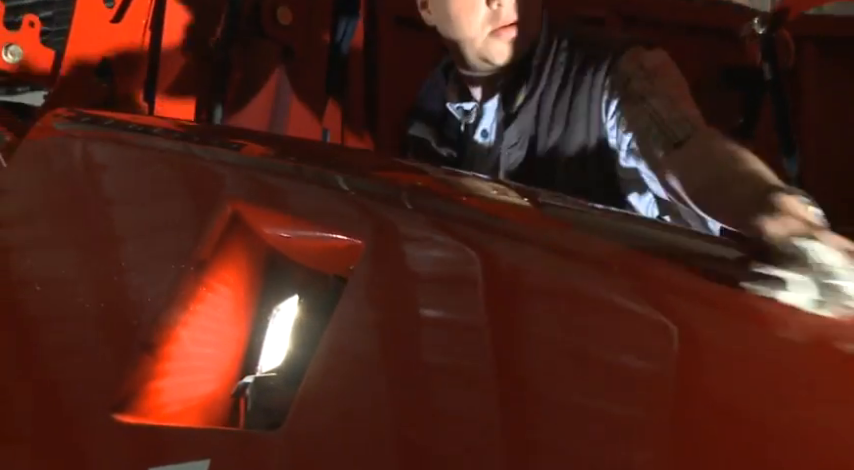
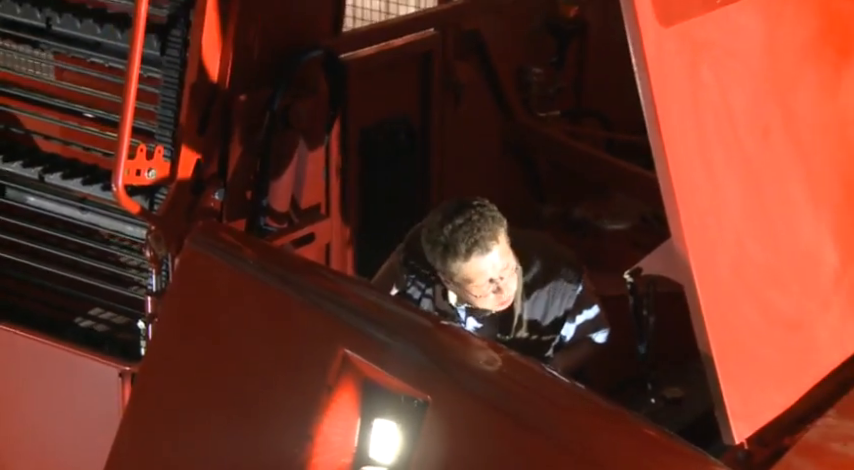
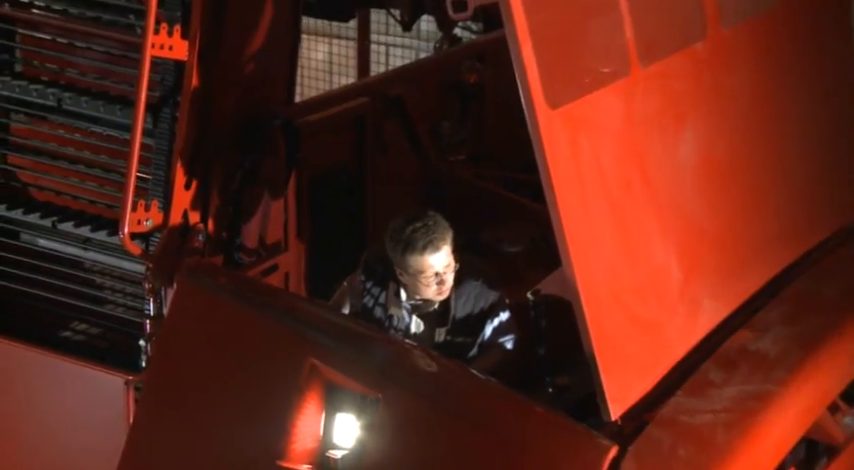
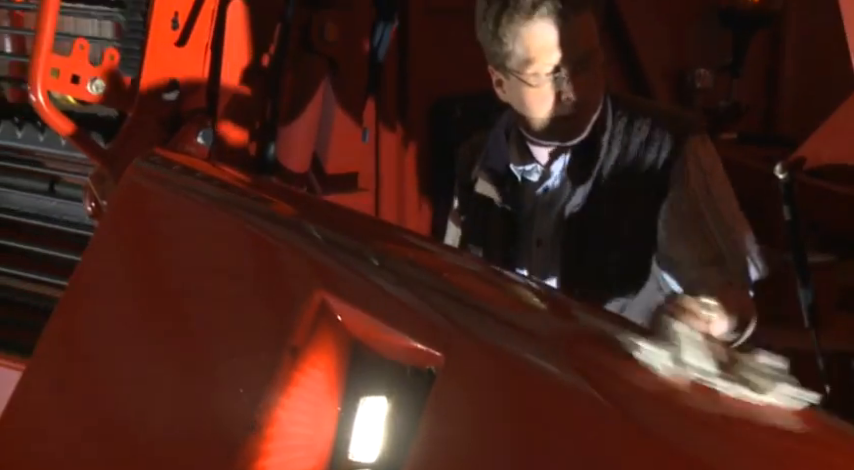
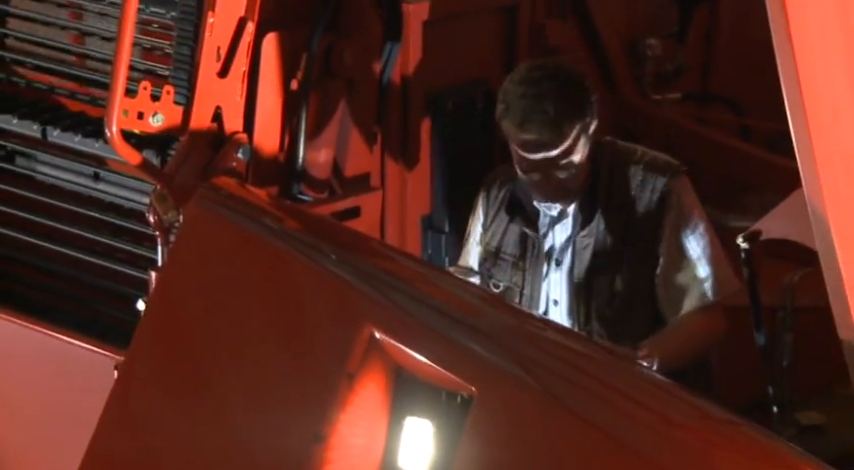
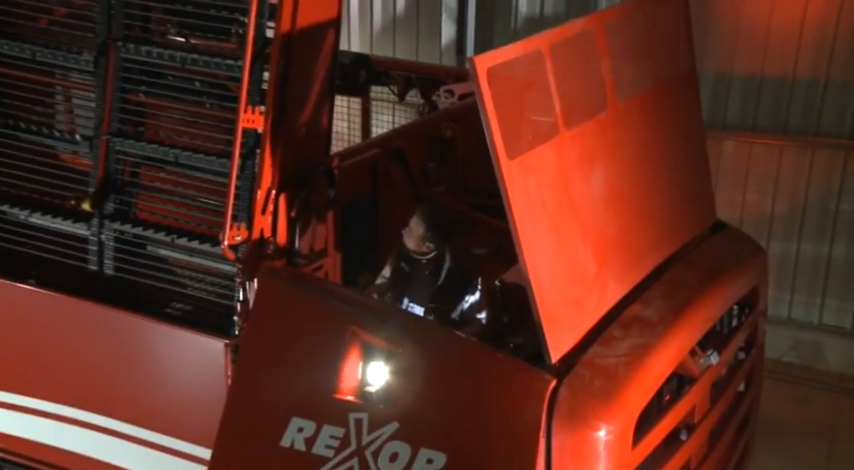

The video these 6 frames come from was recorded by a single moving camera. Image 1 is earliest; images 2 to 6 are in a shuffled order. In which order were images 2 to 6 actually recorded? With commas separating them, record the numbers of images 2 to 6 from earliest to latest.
4, 5, 2, 3, 6
